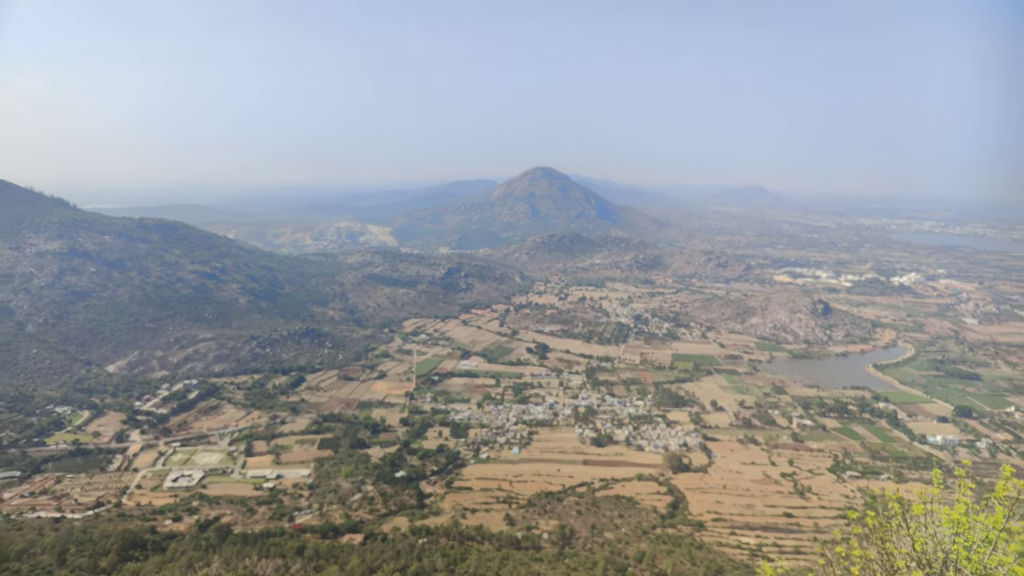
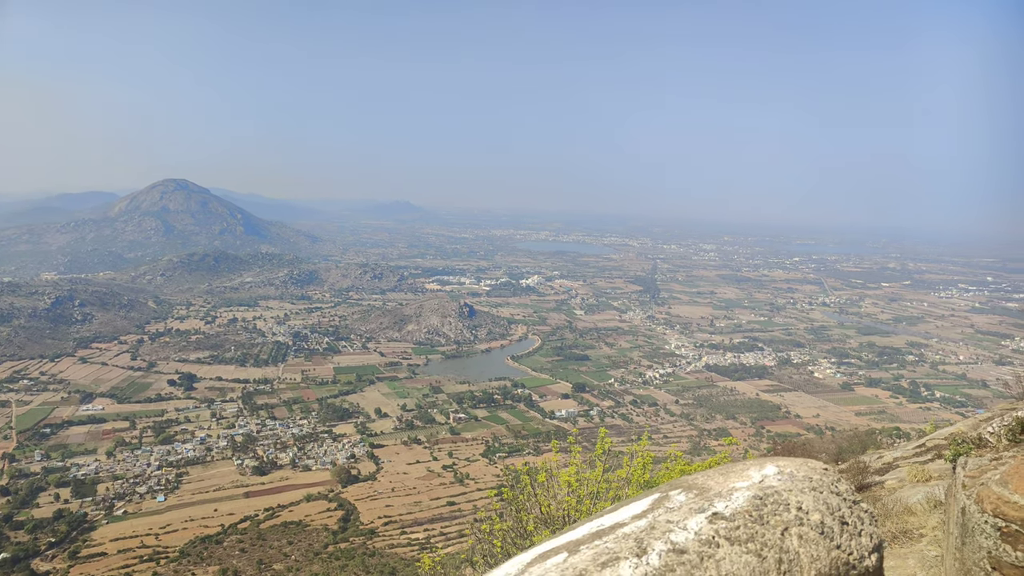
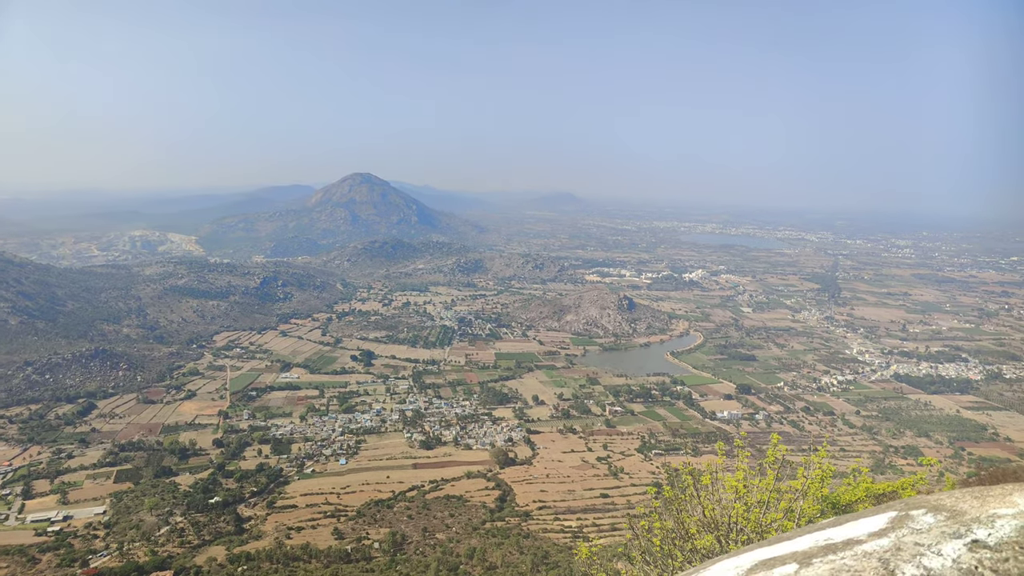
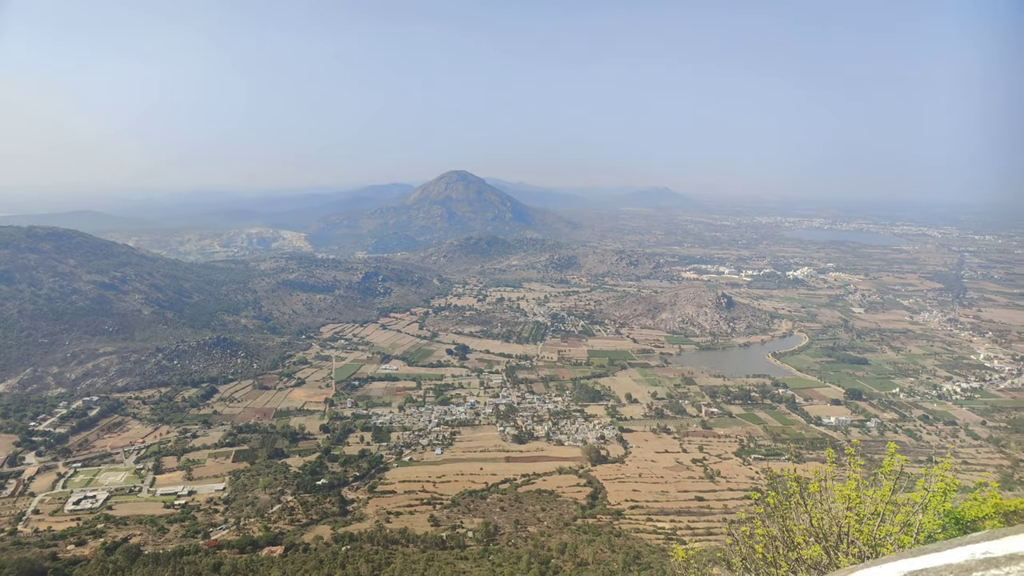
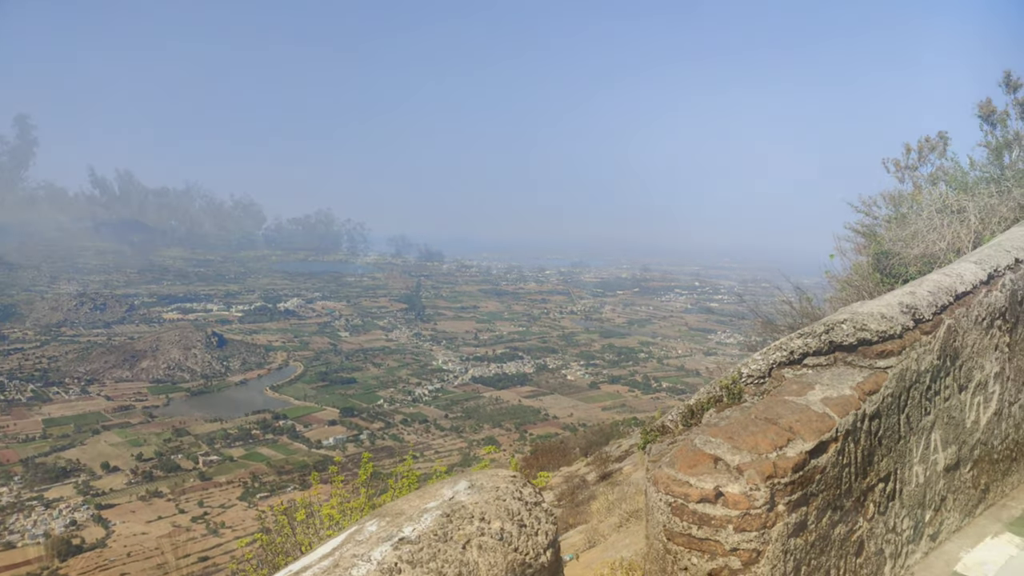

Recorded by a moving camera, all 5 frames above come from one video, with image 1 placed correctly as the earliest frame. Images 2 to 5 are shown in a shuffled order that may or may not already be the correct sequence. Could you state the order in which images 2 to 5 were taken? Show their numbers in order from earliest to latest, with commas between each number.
4, 3, 2, 5
